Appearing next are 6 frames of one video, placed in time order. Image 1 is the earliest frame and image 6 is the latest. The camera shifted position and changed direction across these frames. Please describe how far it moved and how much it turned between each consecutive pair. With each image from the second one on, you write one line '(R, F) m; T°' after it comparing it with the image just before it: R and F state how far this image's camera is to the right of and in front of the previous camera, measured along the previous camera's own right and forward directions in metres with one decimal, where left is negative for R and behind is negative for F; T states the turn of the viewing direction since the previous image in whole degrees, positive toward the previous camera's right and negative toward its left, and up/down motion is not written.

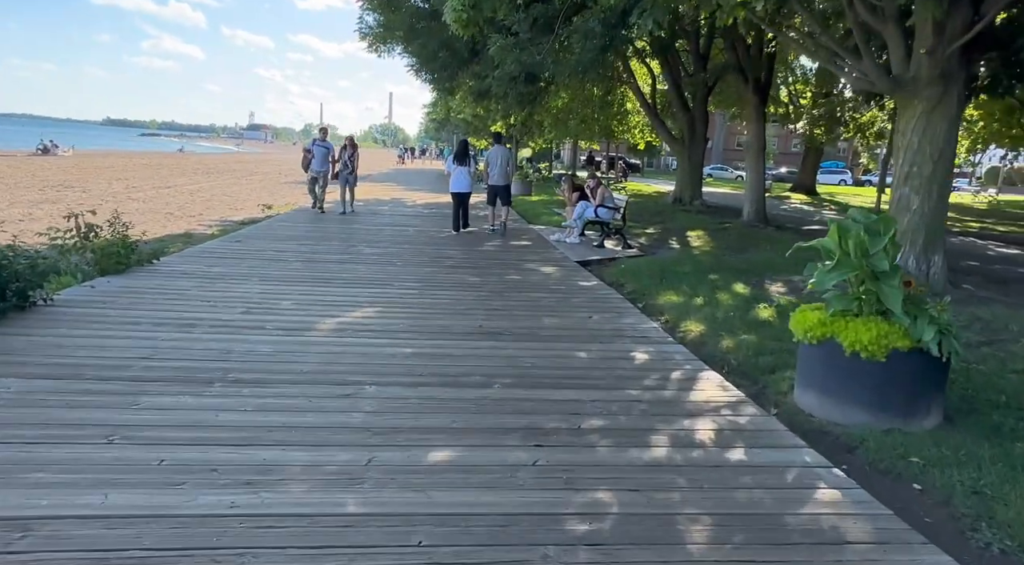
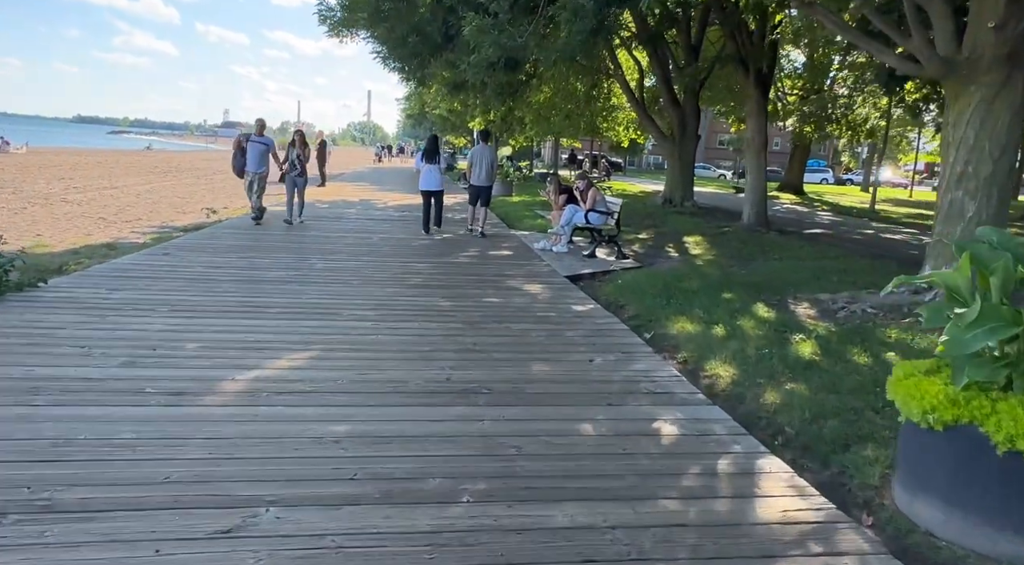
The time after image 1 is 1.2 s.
(0.0, +1.3) m; +2°
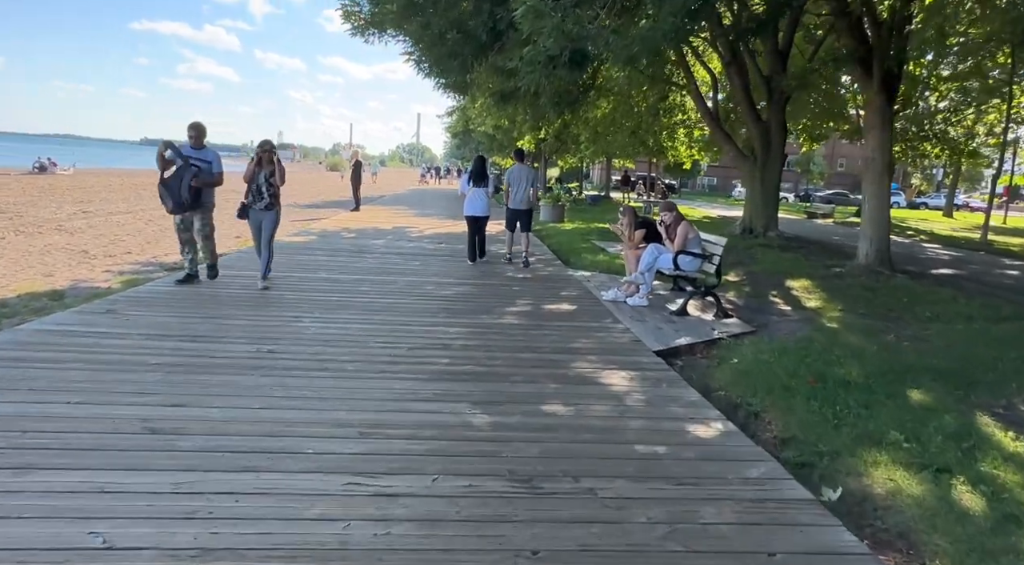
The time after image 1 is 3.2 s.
(-0.2, +2.3) m; -4°
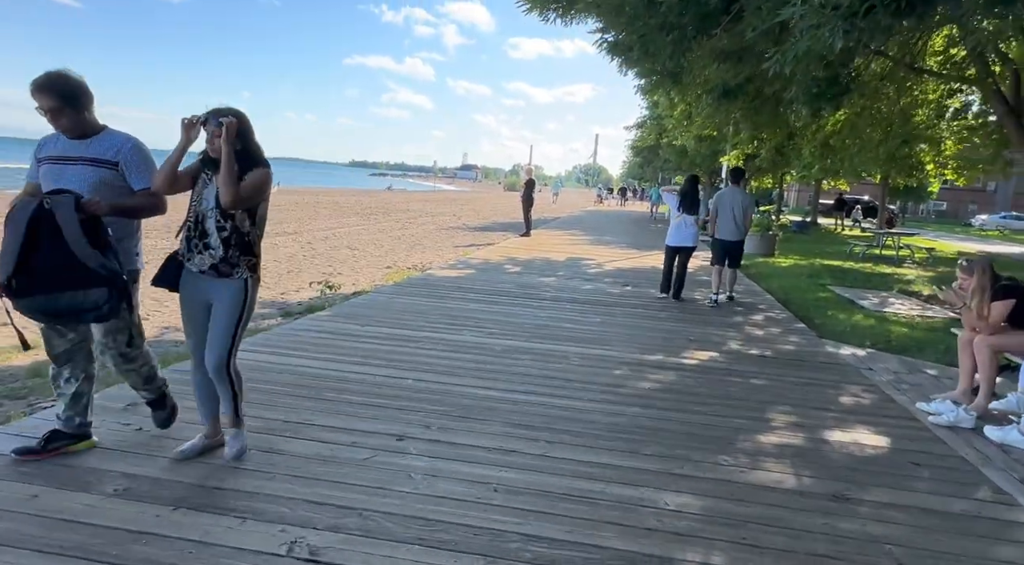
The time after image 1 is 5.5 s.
(-0.5, +2.8) m; -15°
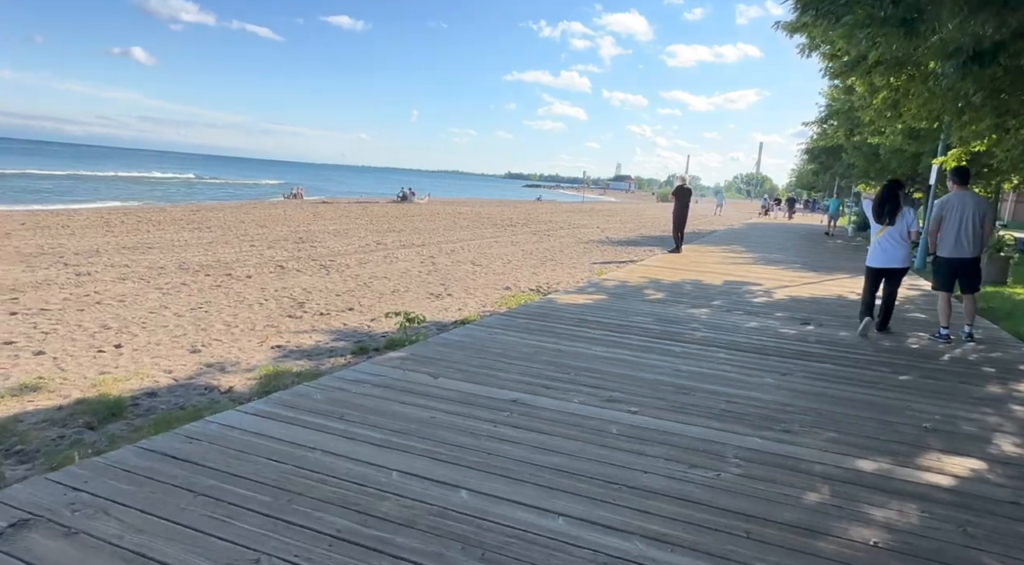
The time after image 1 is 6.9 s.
(+0.1, +1.9) m; -13°
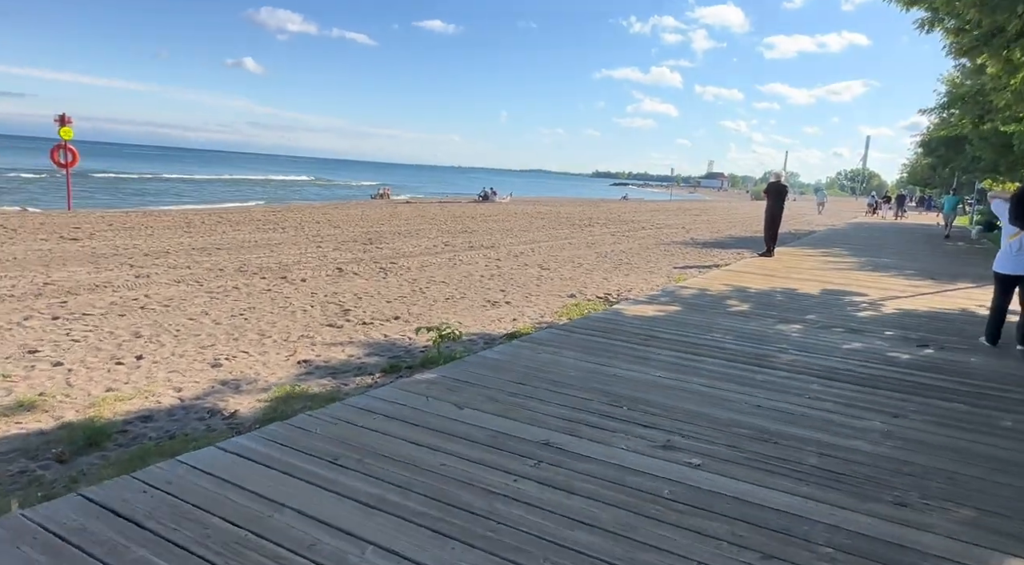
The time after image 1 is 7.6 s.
(+0.3, +0.8) m; -7°
